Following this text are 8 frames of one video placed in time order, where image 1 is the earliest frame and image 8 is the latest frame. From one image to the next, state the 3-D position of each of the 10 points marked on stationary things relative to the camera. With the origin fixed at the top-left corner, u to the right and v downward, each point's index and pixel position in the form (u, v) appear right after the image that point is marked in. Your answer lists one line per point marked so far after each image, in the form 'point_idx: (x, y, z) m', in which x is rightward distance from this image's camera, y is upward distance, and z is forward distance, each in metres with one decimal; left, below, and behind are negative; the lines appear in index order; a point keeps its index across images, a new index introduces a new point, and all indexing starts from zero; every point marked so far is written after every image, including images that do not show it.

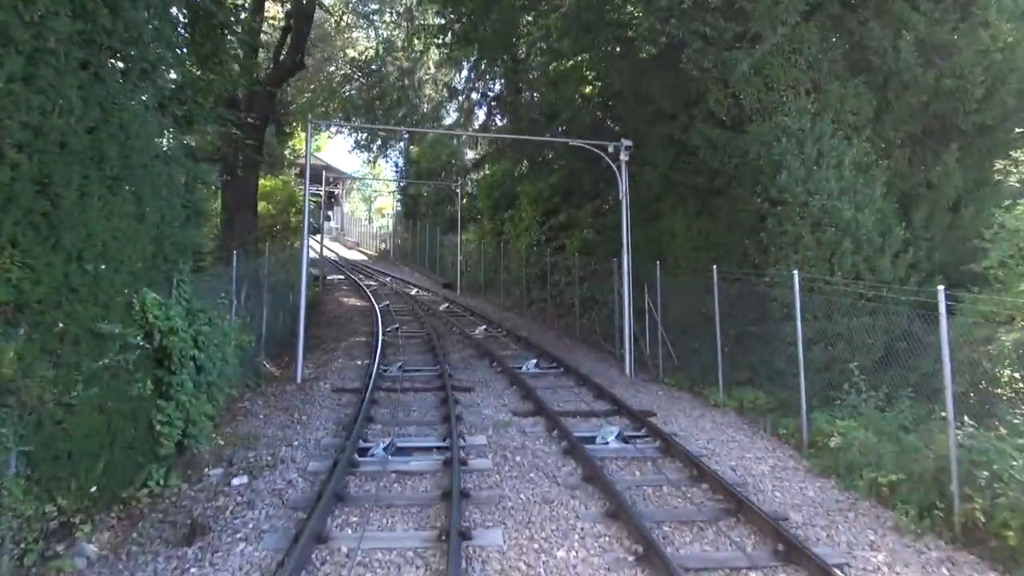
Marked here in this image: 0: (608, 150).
0: (+1.6, +2.3, +13.2) m
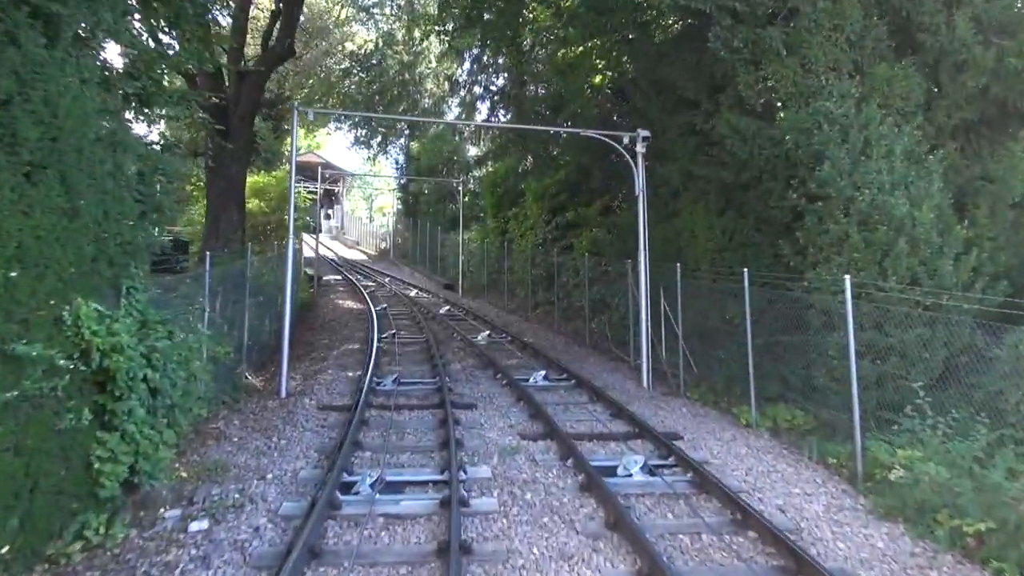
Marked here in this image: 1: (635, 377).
0: (+1.7, +2.2, +12.1) m
1: (+1.9, -1.4, +12.3) m
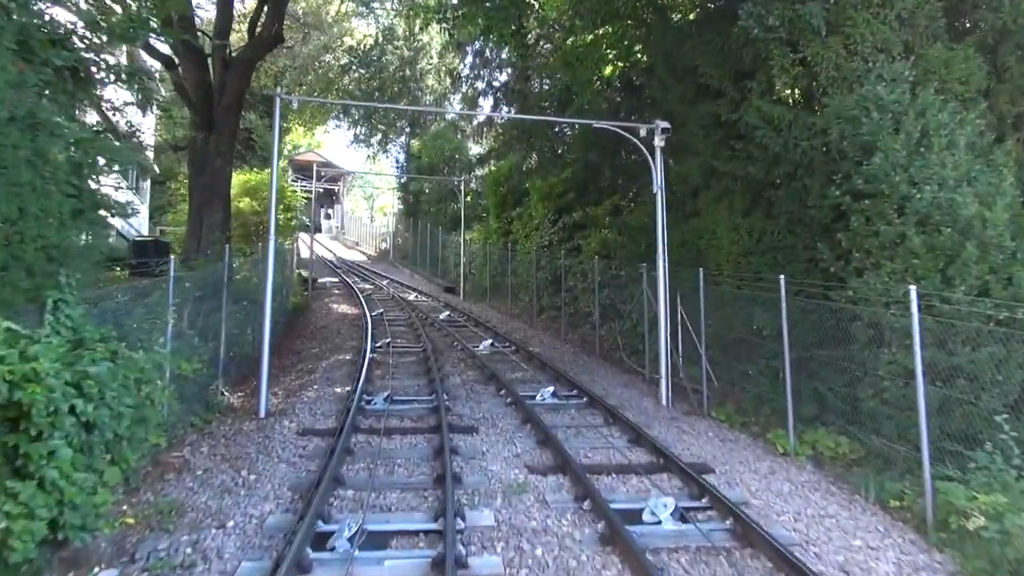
0: (+1.8, +2.1, +11.0) m
1: (+2.0, -1.5, +11.2) m
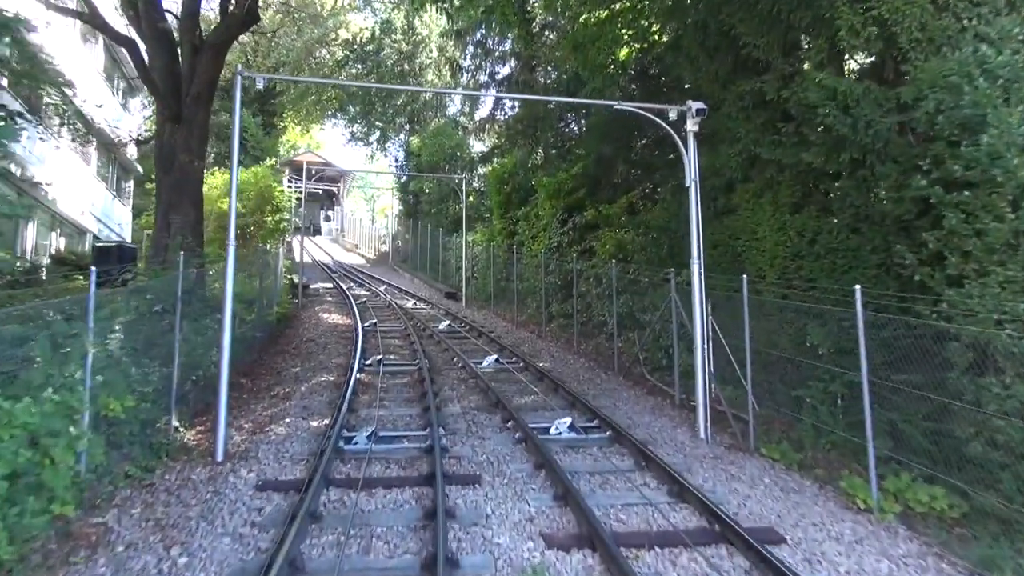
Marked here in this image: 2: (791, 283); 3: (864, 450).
0: (+1.9, +2.0, +9.4) m
1: (+2.1, -1.6, +9.5) m
2: (+3.3, +0.1, +9.3) m
3: (+3.5, -1.6, +7.9) m
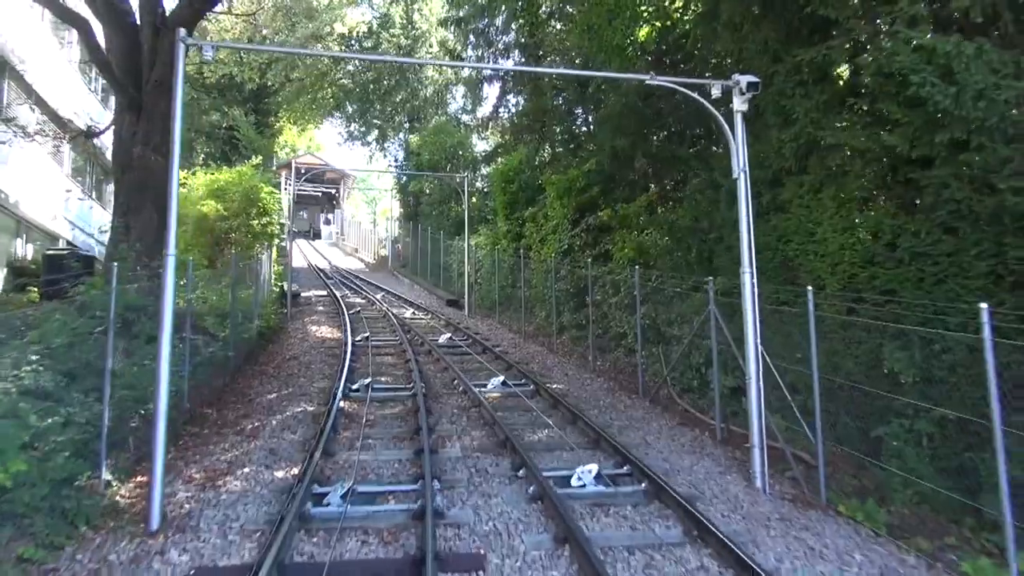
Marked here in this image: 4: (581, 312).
0: (+1.9, +1.9, +7.7) m
1: (+2.2, -1.7, +7.9) m
2: (+3.3, -0.1, +7.6) m
3: (+3.6, -1.7, +6.2) m
4: (+1.4, -0.5, +15.5) m
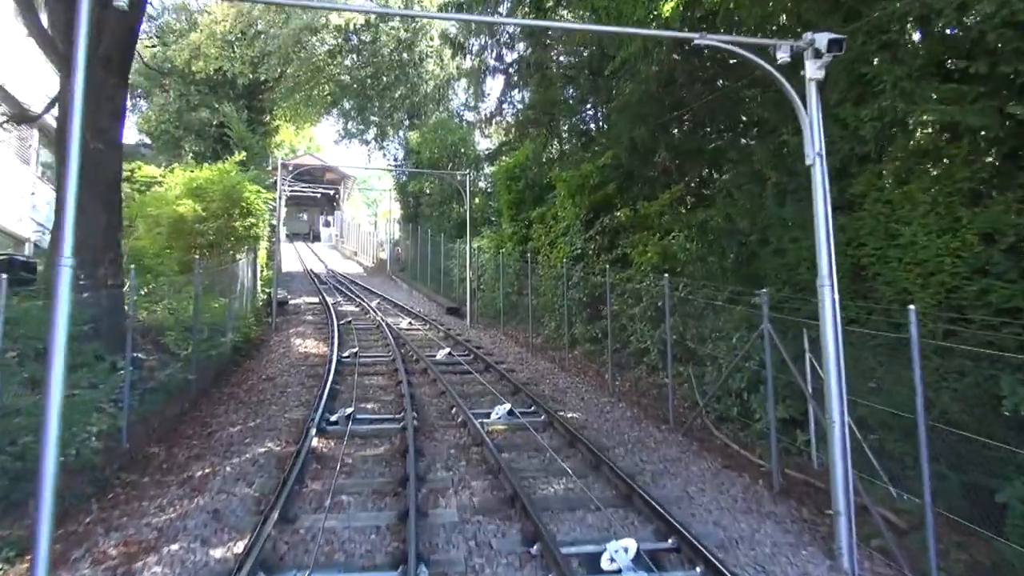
0: (+2.0, +1.8, +6.1) m
1: (+2.3, -1.9, +6.2) m
2: (+3.4, -0.2, +5.9) m
3: (+3.7, -1.9, +4.6) m
4: (+1.5, -0.6, +13.8) m
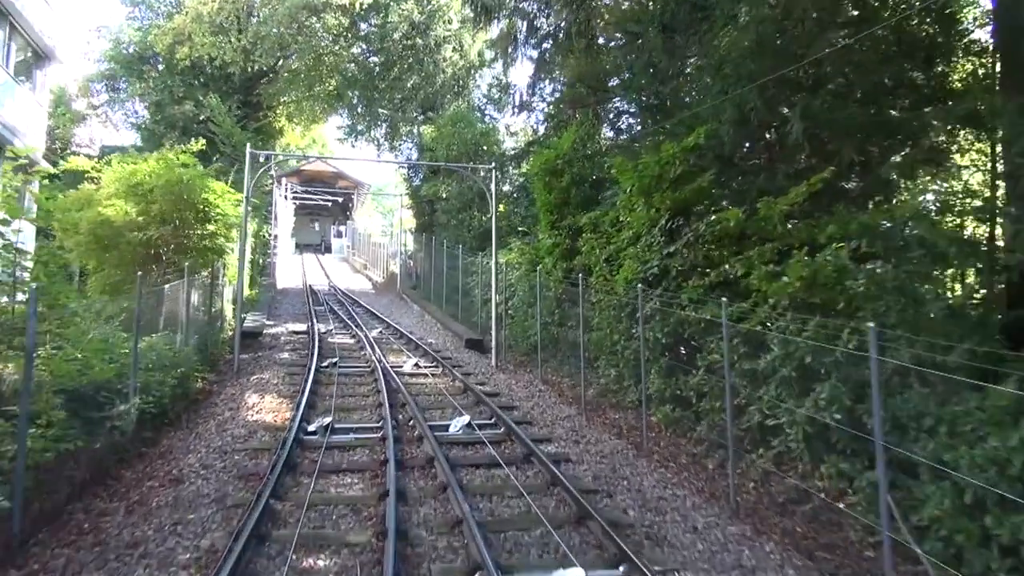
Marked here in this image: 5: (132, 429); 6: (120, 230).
0: (+2.4, +1.4, +1.6) m
1: (+2.7, -2.2, +1.7) m
2: (+3.8, -0.5, +1.4) m
3: (+4.0, -2.2, 0.0) m
4: (+2.0, -1.1, +9.4) m
5: (-4.0, -1.4, +8.4) m
6: (-6.4, +1.0, +12.8) m
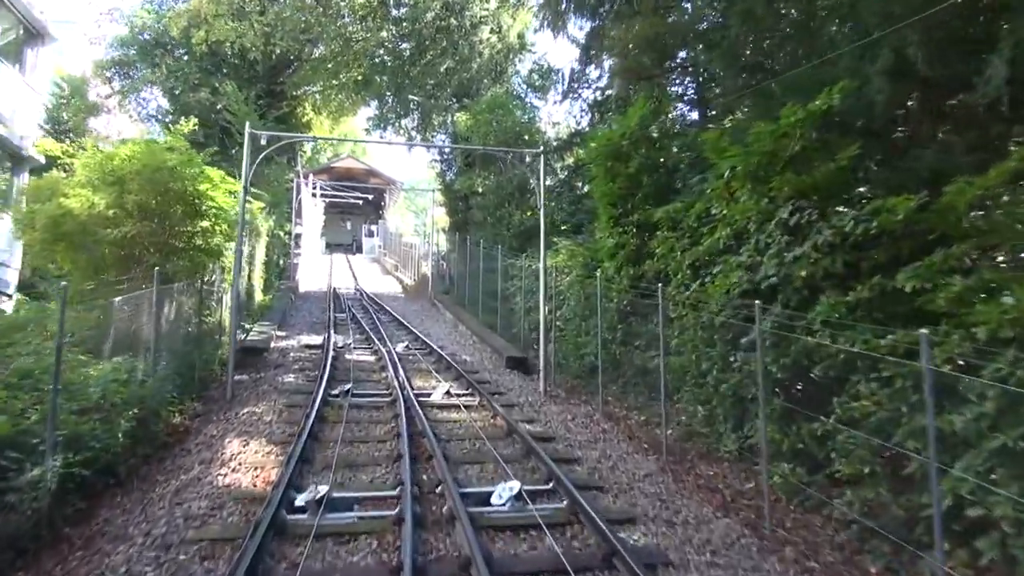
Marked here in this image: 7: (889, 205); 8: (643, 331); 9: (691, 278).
0: (+2.7, +1.3, -1.0) m
1: (+2.9, -2.4, -1.0) m
2: (+4.0, -0.7, -1.3) m
3: (+4.2, -2.4, -2.7) m
4: (+2.6, -1.2, +6.7) m
5: (-3.5, -1.5, +6.0) m
6: (-5.6, +0.8, +10.5) m
7: (+3.3, +0.7, +7.4) m
8: (+1.7, -0.5, +10.2) m
9: (+2.2, +0.1, +10.0) m
